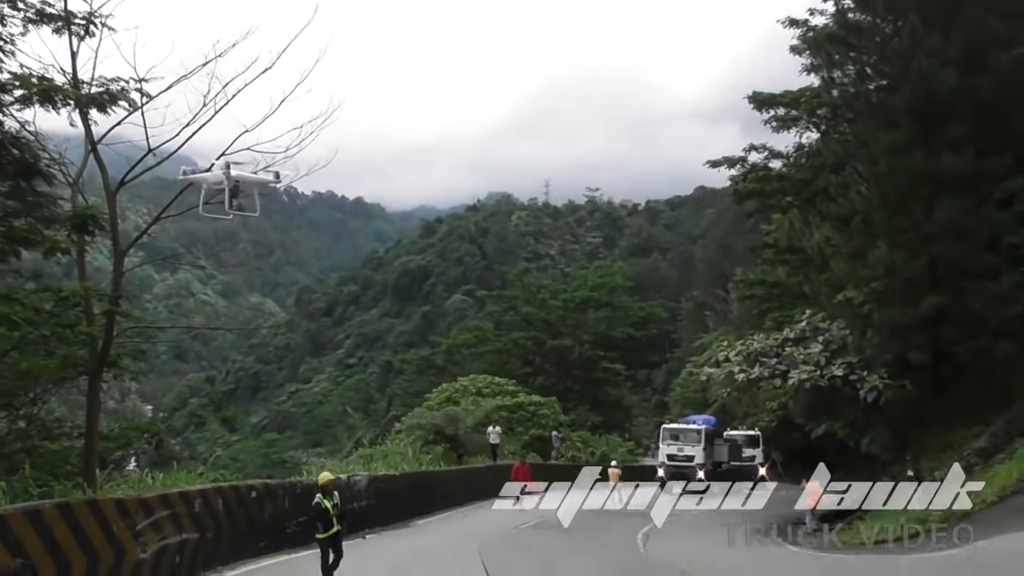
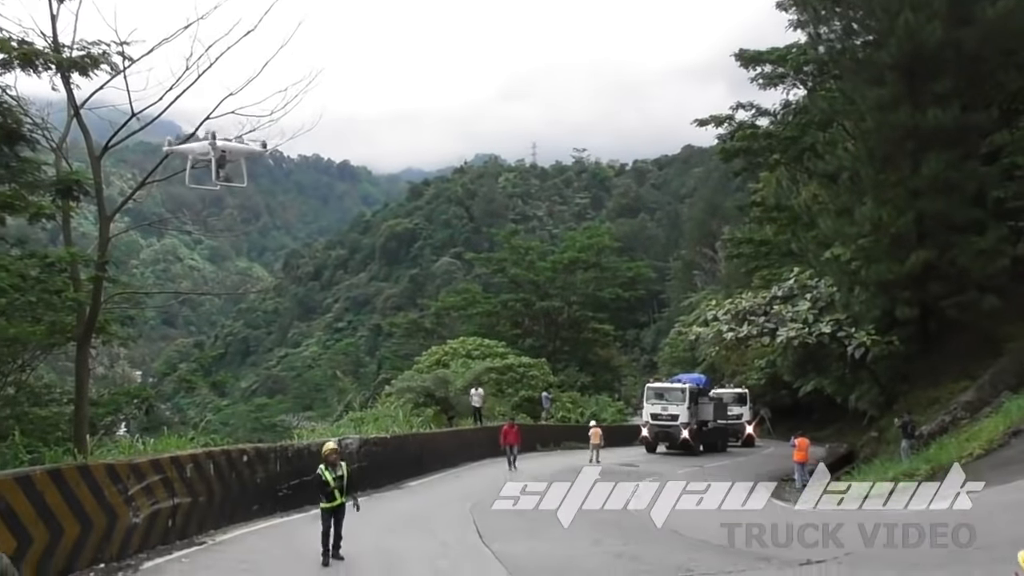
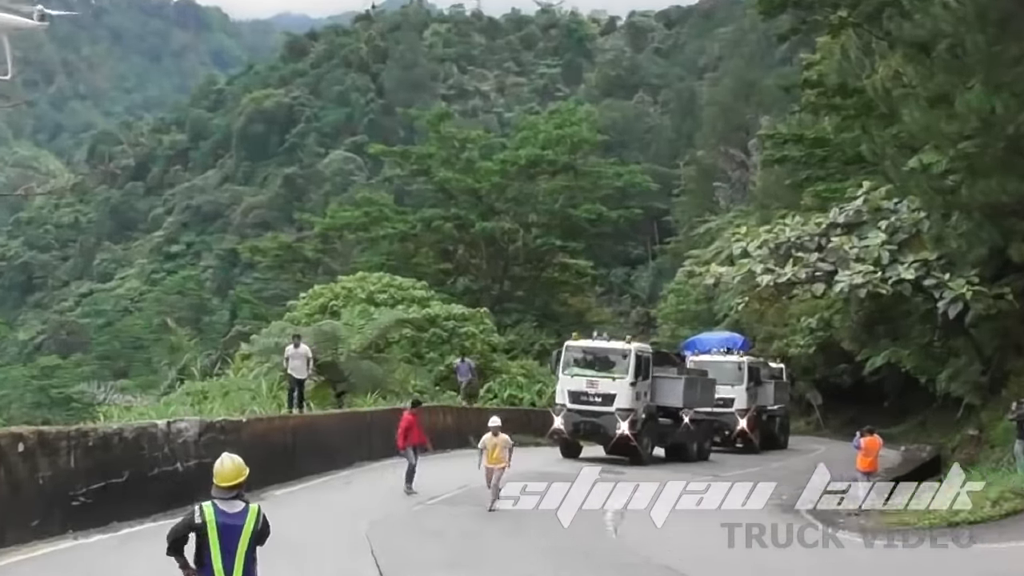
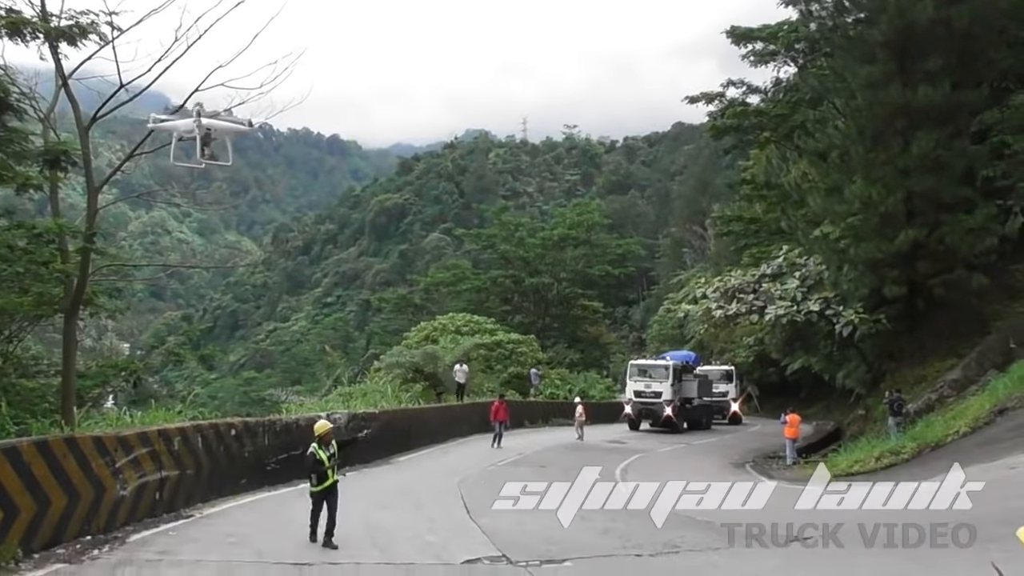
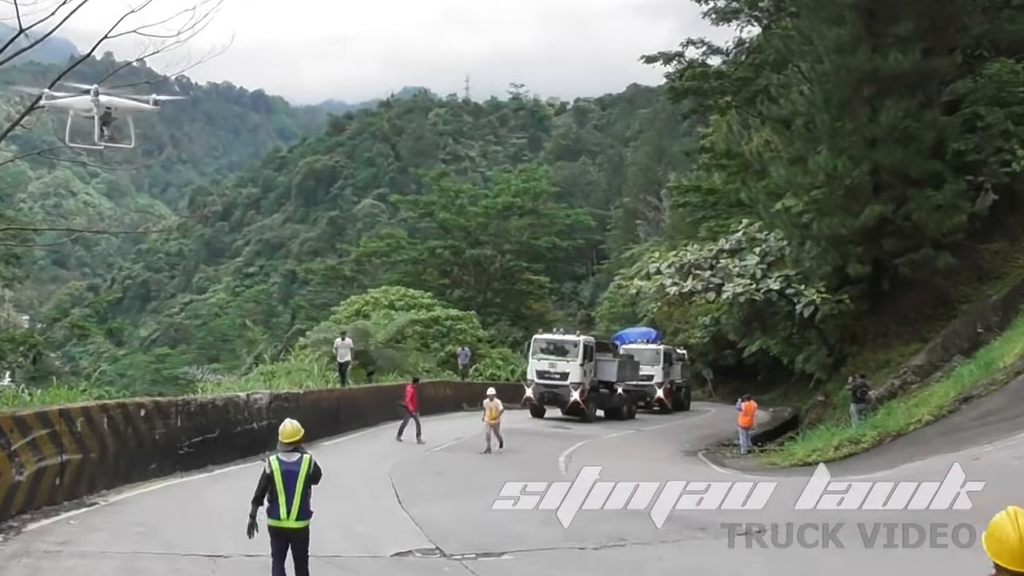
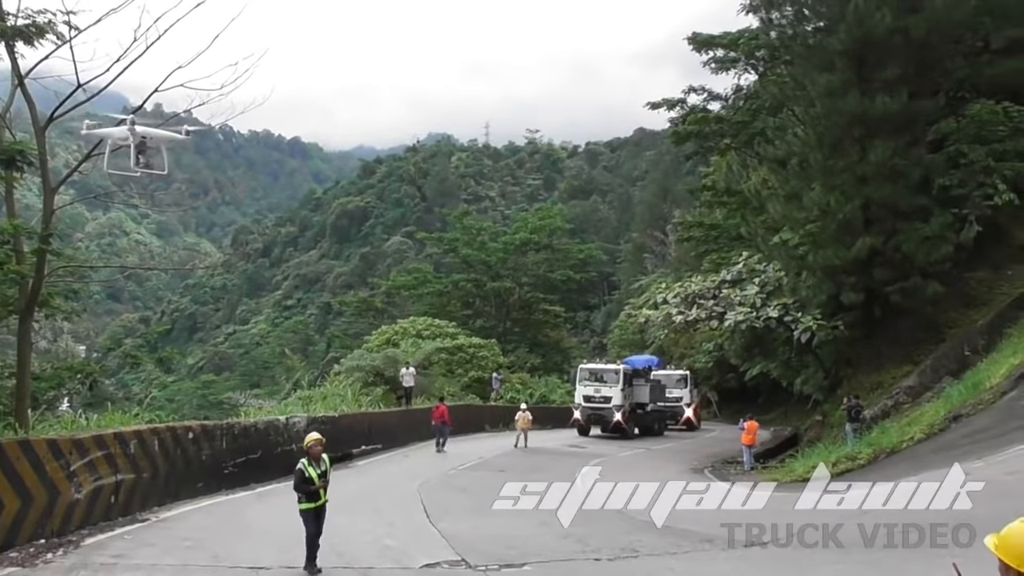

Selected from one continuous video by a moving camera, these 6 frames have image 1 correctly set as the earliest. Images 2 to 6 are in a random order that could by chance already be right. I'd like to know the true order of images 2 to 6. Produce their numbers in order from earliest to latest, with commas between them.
2, 4, 6, 5, 3
